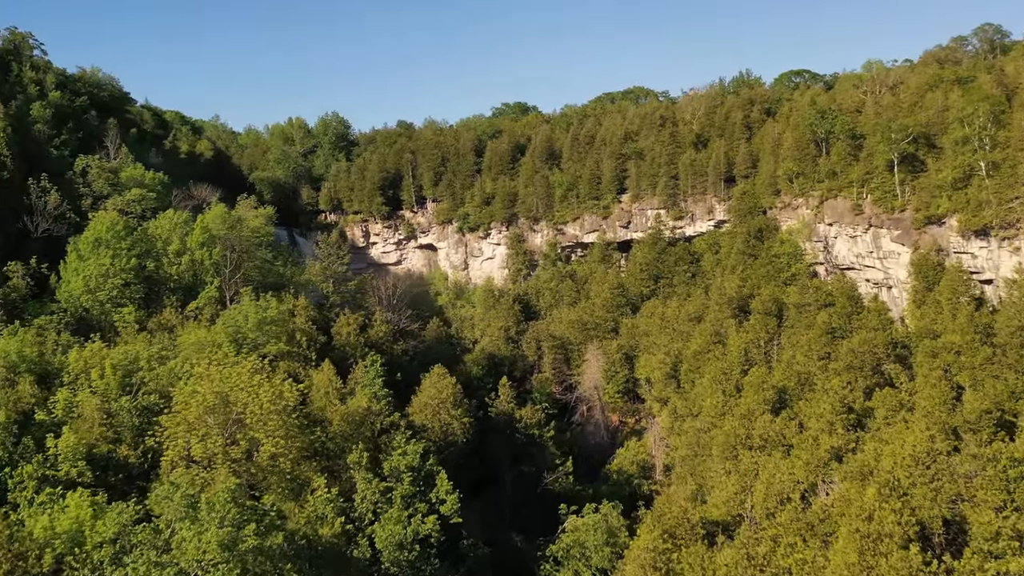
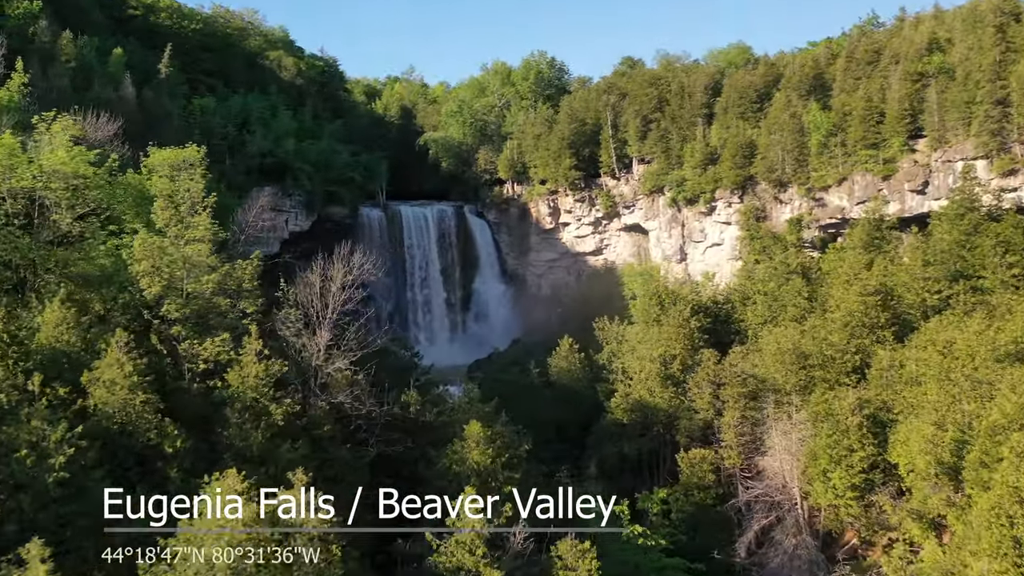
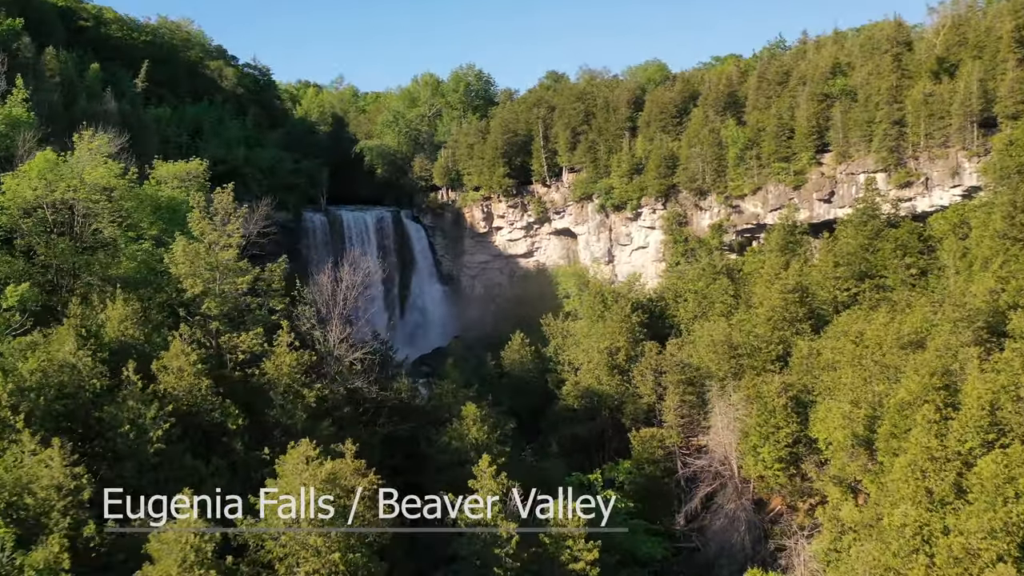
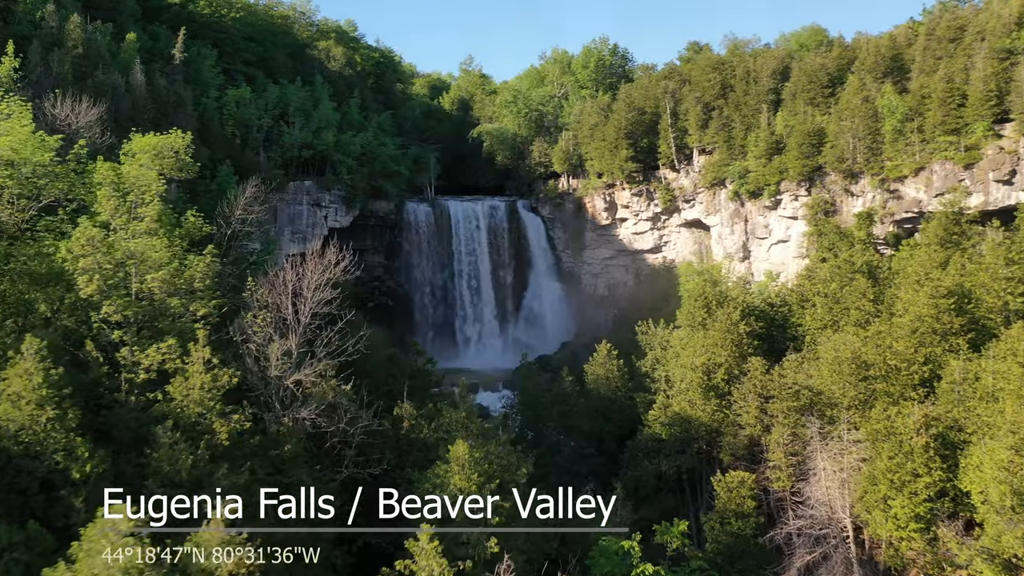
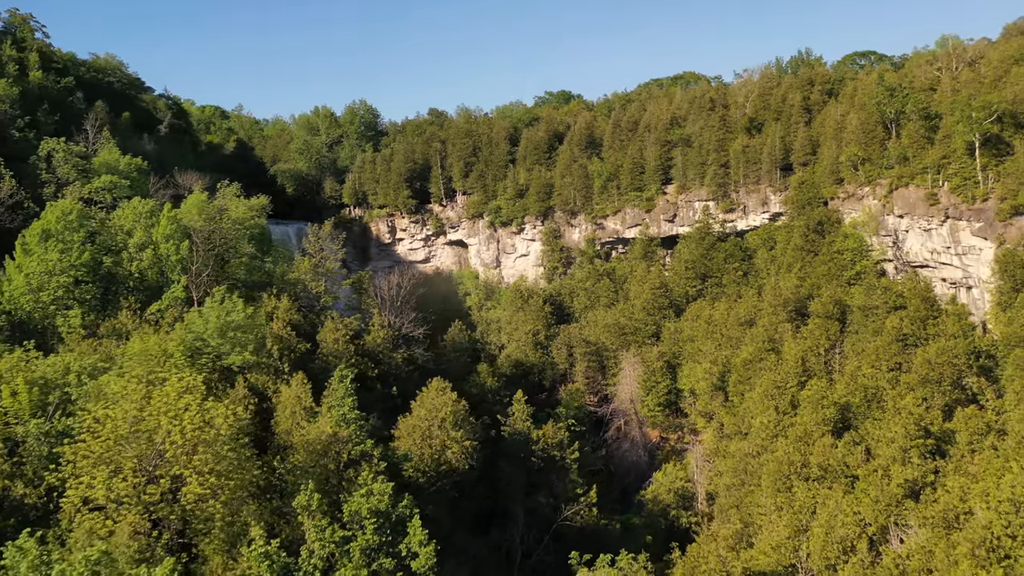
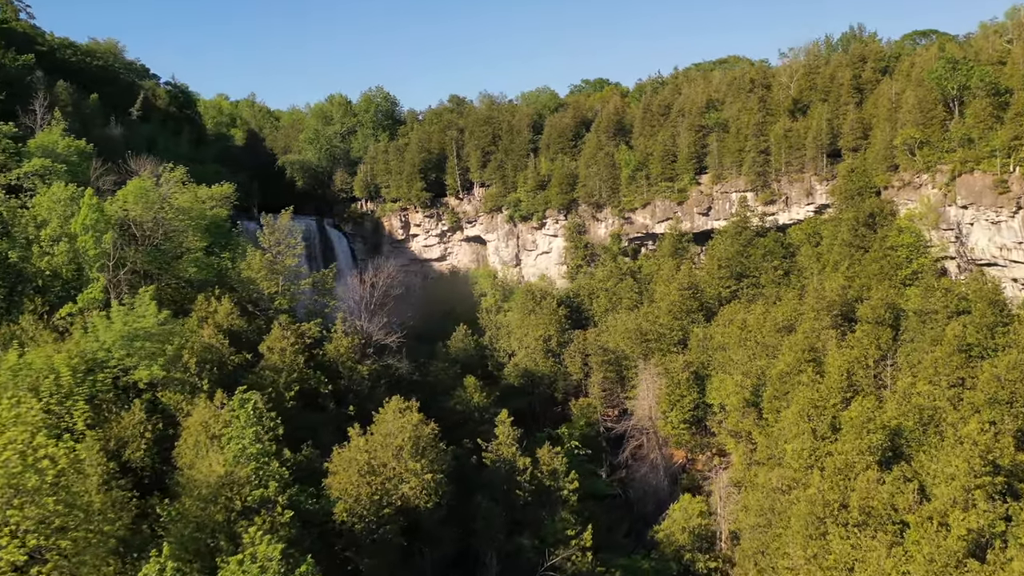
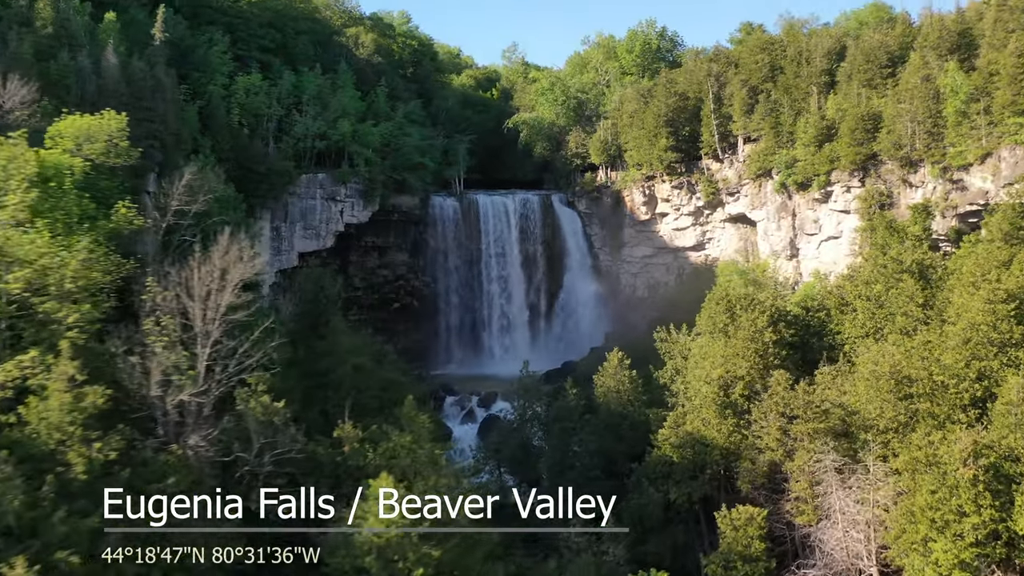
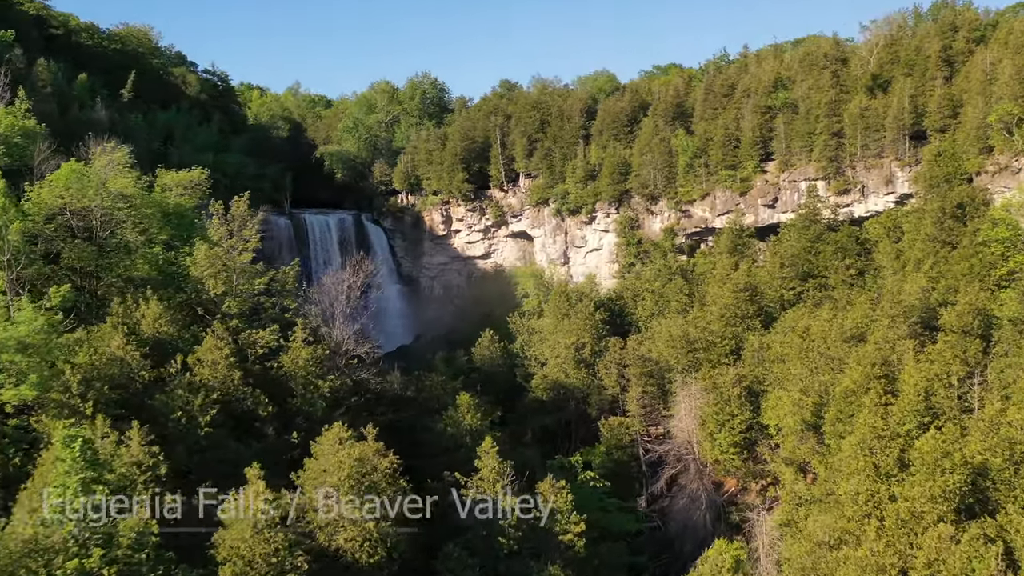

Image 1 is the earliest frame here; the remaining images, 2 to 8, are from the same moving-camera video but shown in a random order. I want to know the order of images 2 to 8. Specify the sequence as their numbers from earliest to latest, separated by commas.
5, 6, 8, 3, 2, 4, 7
